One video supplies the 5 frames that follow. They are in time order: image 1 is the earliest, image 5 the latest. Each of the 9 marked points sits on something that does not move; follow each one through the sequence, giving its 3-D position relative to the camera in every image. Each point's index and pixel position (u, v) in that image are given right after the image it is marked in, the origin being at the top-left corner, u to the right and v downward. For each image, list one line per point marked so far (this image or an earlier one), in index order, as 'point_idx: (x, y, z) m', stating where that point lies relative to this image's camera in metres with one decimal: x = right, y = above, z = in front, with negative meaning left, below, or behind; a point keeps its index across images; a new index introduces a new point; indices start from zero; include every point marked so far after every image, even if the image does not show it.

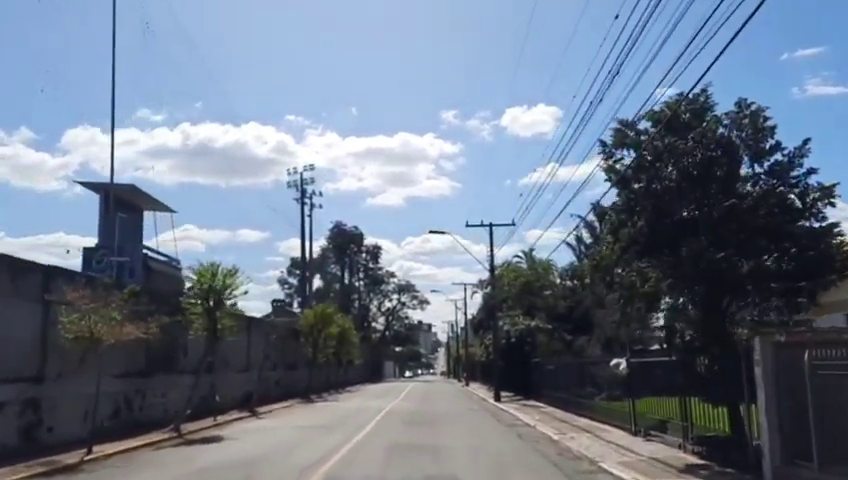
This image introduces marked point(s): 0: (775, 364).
0: (+5.6, -2.0, +16.1) m
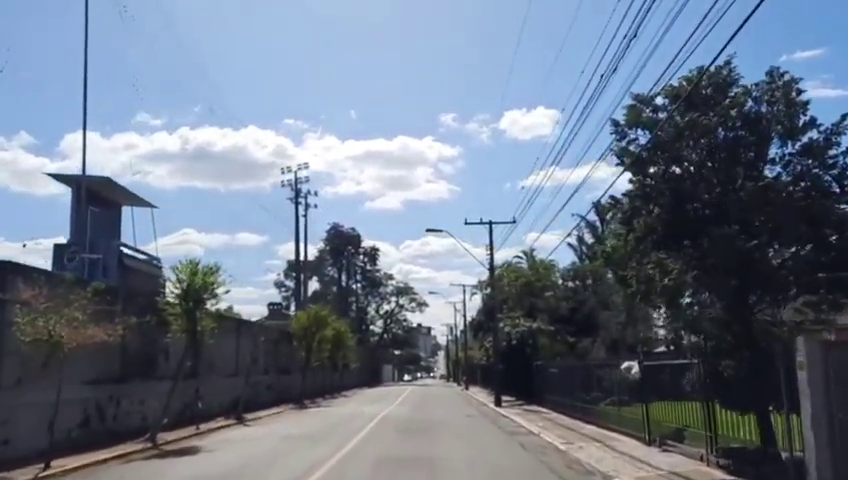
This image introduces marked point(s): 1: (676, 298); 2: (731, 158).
0: (+5.5, -1.7, +14.0) m
1: (+4.5, -1.0, +18.3) m
2: (+5.4, +1.5, +18.0) m
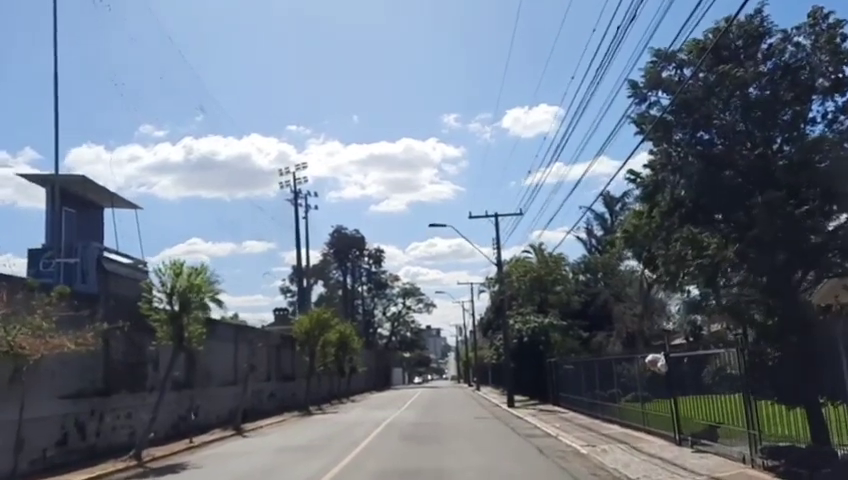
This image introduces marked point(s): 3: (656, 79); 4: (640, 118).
0: (+5.5, -1.3, +11.7) m
1: (+4.5, -0.6, +16.0) m
2: (+5.3, +2.0, +15.8) m
3: (+3.9, +2.7, +17.2) m
4: (+3.8, +2.1, +17.9) m
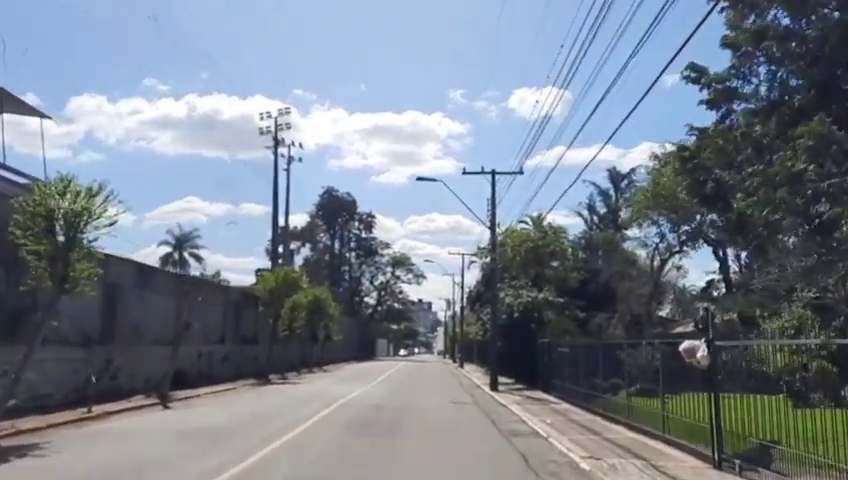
0: (+4.7, -0.6, +5.2) m
1: (+3.8, +0.2, +9.5) m
2: (+4.8, +2.7, +9.2) m
3: (+3.4, +3.6, +10.6) m
4: (+3.3, +3.0, +11.3) m
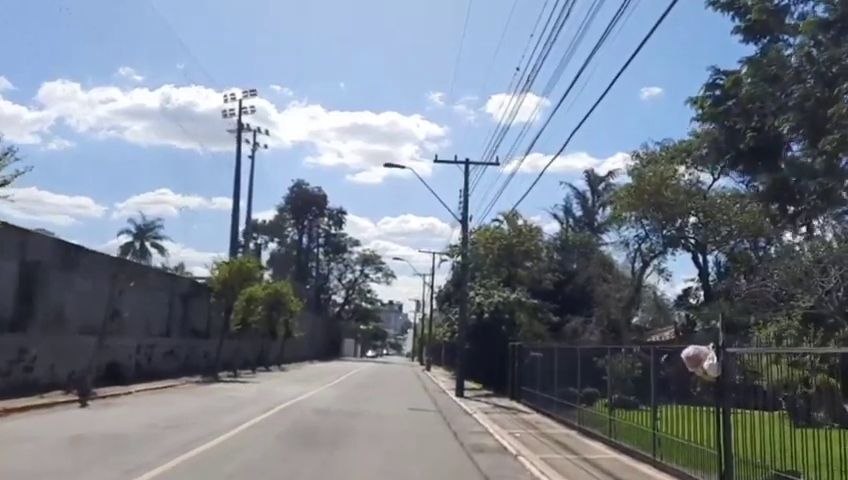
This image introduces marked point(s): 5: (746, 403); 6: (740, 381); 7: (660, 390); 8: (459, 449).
0: (+4.3, -0.4, +2.0) m
1: (+3.4, +0.5, +6.3) m
2: (+4.4, +2.9, +6.0) m
3: (+3.0, +3.9, +7.4) m
4: (+2.8, +3.3, +8.1) m
5: (+4.4, -2.3, +13.8) m
6: (+4.4, -2.0, +14.0) m
7: (+4.2, -2.8, +18.1) m
8: (+0.7, -4.1, +20.1) m
